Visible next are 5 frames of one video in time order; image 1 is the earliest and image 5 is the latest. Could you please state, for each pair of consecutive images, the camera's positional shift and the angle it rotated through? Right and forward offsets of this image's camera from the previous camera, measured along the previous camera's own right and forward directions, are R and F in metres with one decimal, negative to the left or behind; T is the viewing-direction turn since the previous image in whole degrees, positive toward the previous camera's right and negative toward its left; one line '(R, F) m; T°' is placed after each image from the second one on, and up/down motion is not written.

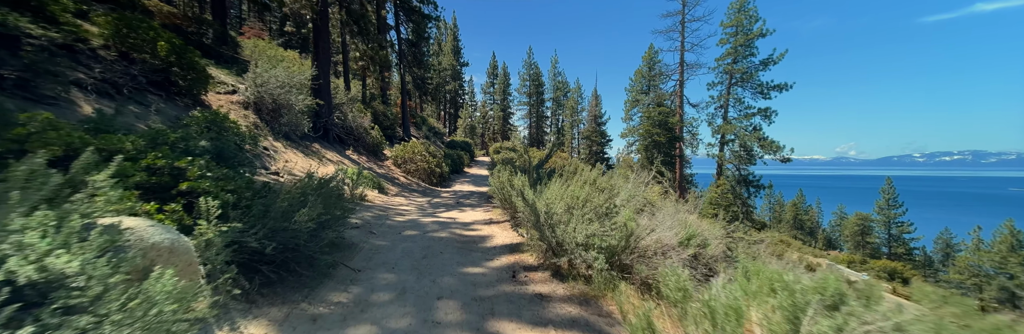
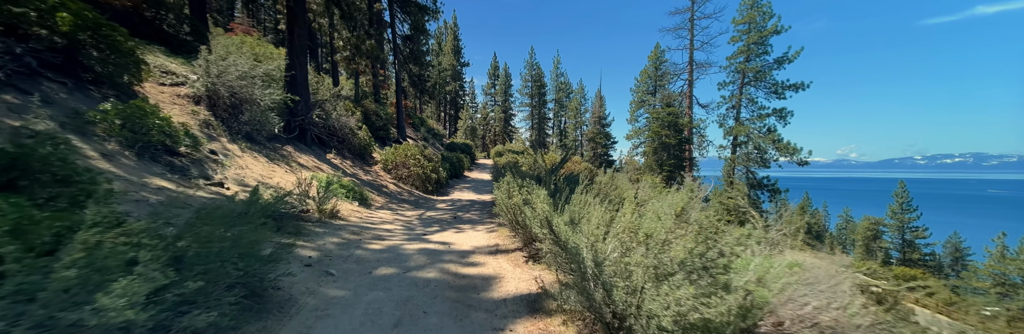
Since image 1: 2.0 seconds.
(-0.2, +1.9) m; 0°
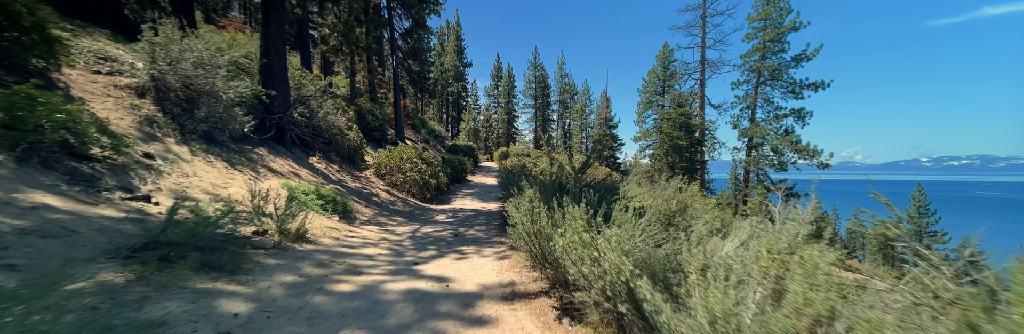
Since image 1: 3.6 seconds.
(-0.2, +1.6) m; 0°
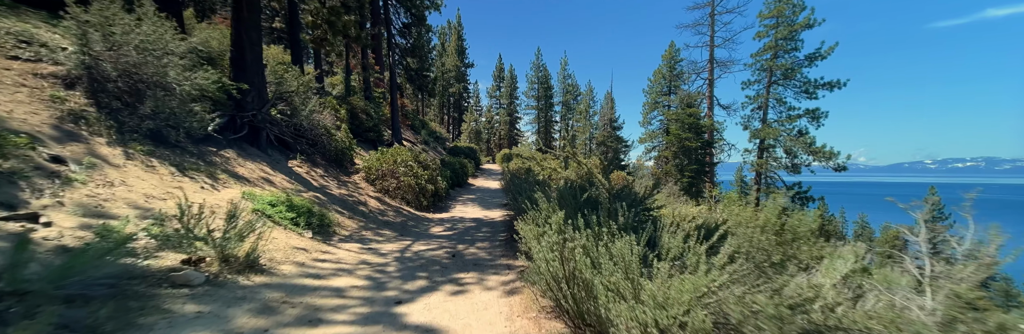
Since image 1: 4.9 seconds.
(-0.1, +1.3) m; 0°
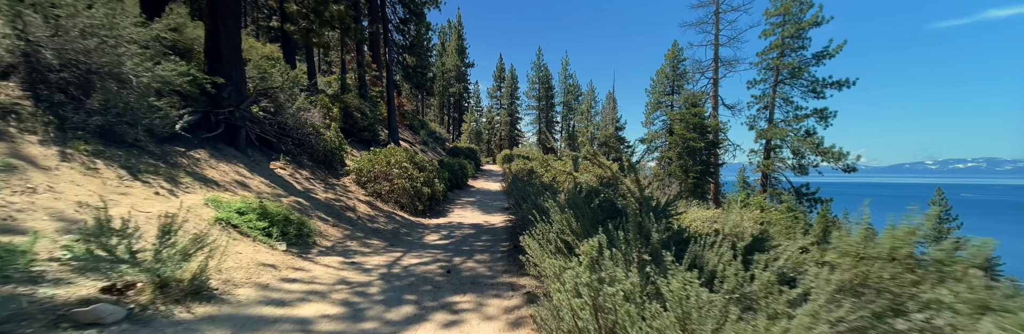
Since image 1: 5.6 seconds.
(-0.1, +0.8) m; 0°
